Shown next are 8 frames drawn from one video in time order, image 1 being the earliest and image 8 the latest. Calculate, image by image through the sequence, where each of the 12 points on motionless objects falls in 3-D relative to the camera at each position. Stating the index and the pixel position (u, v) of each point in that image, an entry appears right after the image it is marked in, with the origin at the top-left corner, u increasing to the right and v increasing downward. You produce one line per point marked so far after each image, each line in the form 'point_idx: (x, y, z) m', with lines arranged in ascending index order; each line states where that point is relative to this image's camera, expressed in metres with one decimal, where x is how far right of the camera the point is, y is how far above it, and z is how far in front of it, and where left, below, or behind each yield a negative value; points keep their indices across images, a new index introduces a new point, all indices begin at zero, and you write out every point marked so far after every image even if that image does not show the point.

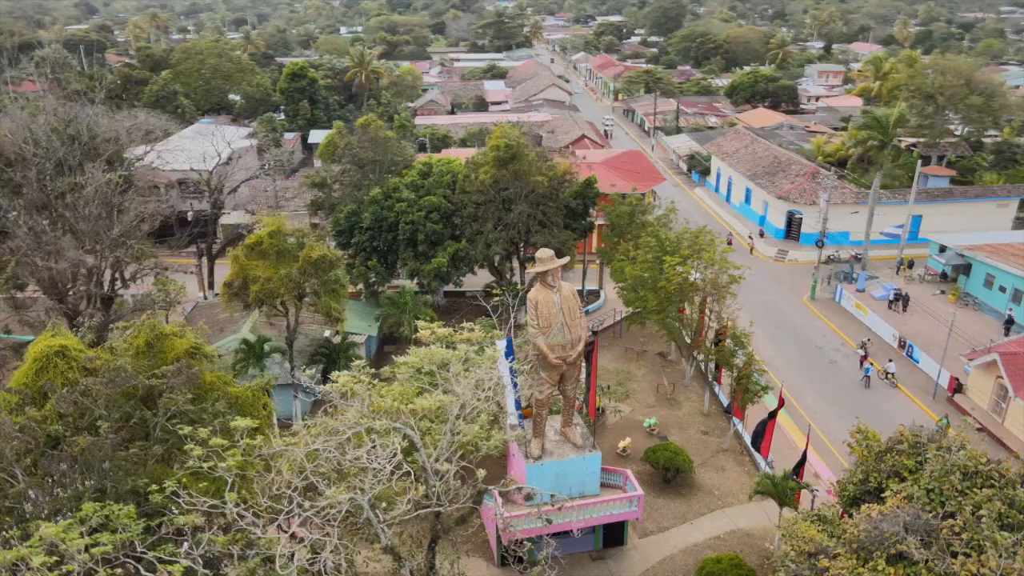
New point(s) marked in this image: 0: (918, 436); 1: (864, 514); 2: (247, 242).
0: (+6.6, -2.4, +11.6) m
1: (+5.4, -3.4, +10.9) m
2: (-6.9, +1.2, +18.9) m
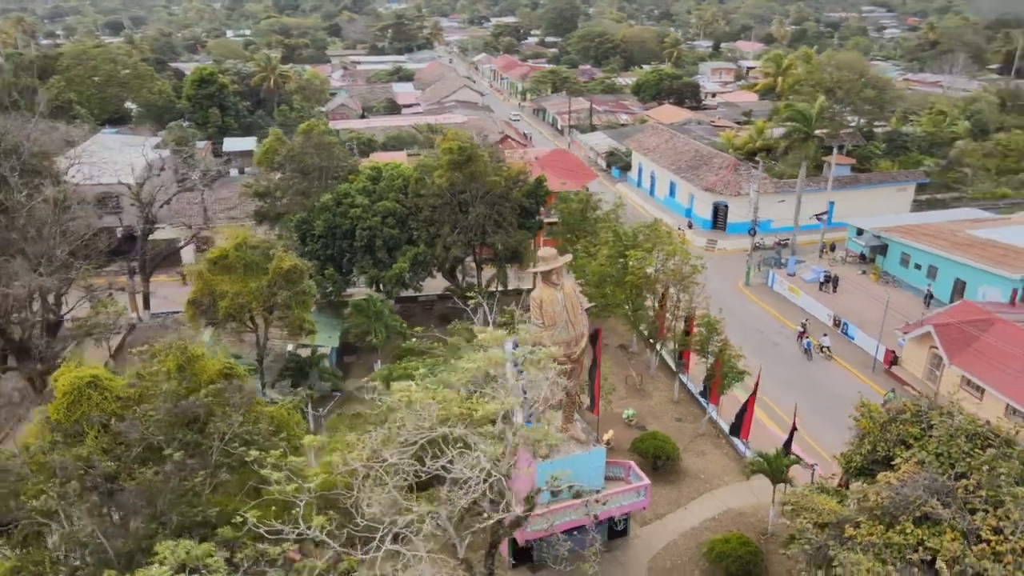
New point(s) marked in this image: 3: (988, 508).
0: (+7.1, -2.0, +12.5) m
1: (+6.0, -3.1, +11.6) m
2: (-7.5, +0.8, +17.9) m
3: (+6.9, -3.2, +10.4) m
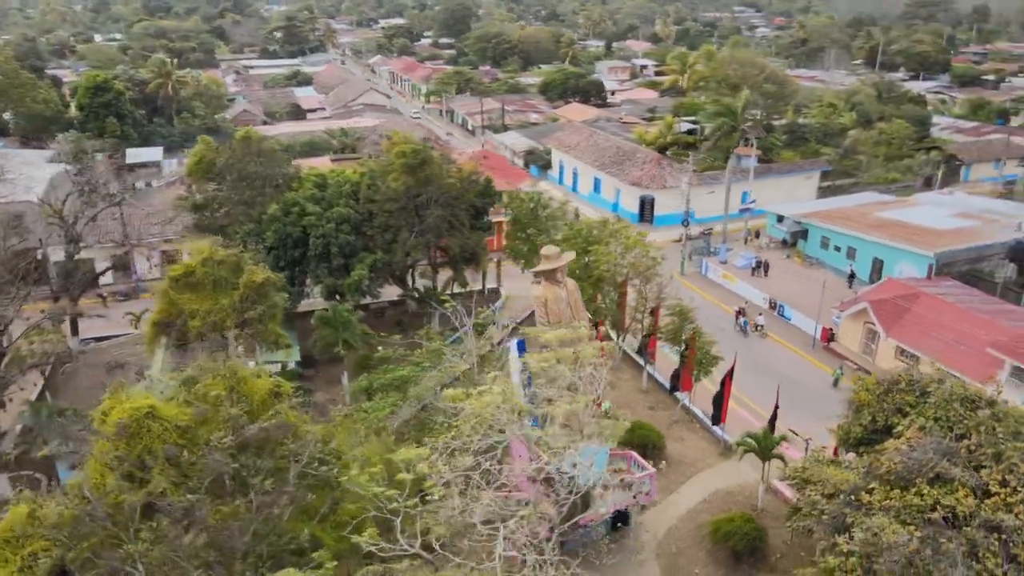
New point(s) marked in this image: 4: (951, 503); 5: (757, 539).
0: (+7.4, -1.6, +13.4) m
1: (+6.5, -2.7, +12.3) m
2: (-7.9, +0.4, +16.8) m
3: (+7.5, -2.8, +11.3) m
4: (+6.7, -3.3, +11.1) m
5: (+5.1, -5.2, +15.0) m
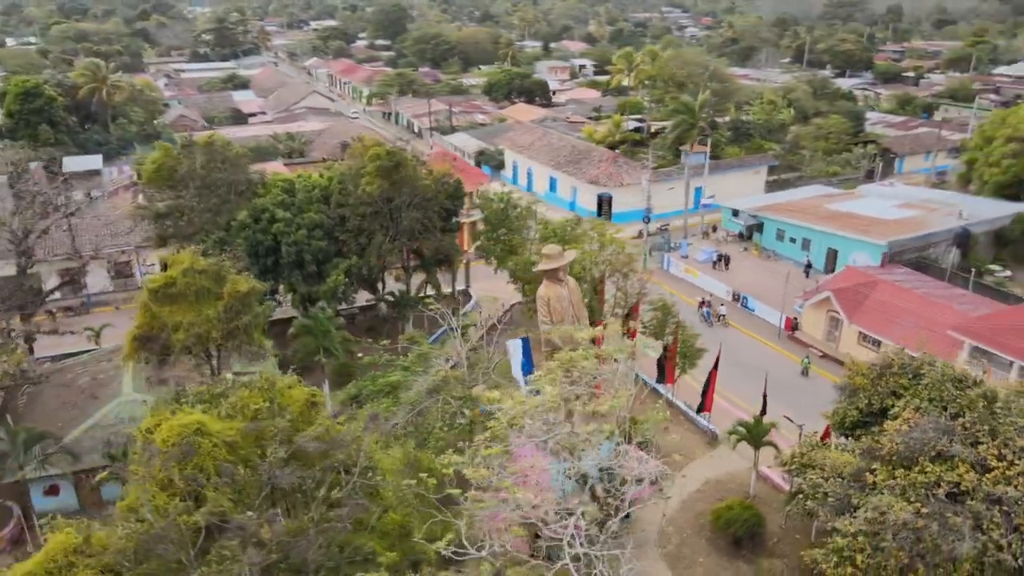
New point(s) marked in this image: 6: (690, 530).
0: (+7.5, -1.4, +14.0) m
1: (+6.7, -2.5, +12.9) m
2: (-8.0, +0.1, +16.1) m
3: (+7.9, -2.5, +11.9) m
4: (+7.1, -3.1, +11.6) m
5: (+5.2, -5.0, +15.3) m
6: (+4.0, -5.4, +16.0) m
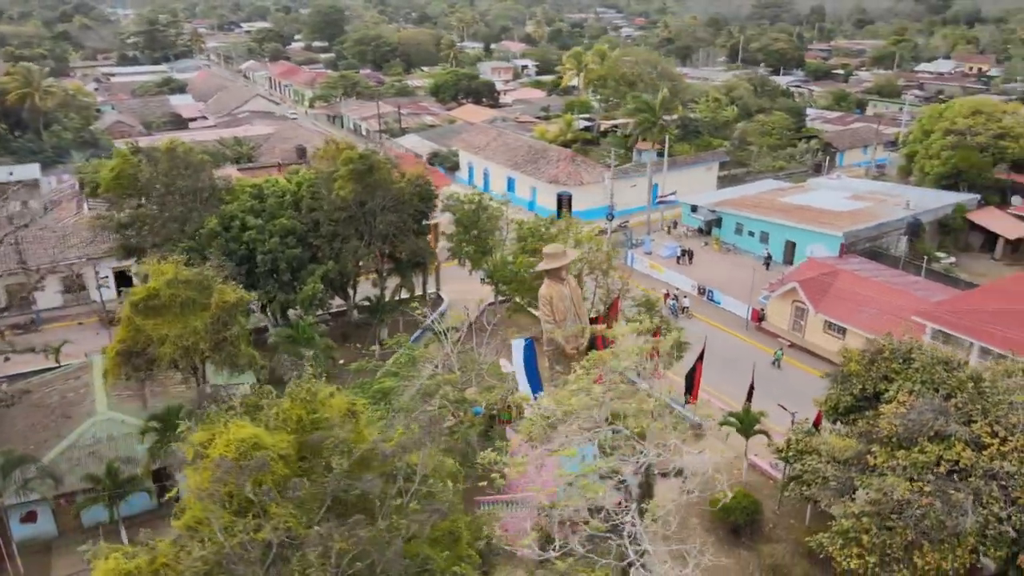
0: (+7.6, -1.1, +14.5) m
1: (+6.9, -2.3, +13.4) m
2: (-8.1, -0.2, +15.5) m
3: (+8.1, -2.3, +12.5) m
4: (+7.4, -2.8, +12.2) m
5: (+5.3, -4.8, +15.7) m
6: (+4.0, -5.2, +16.3) m
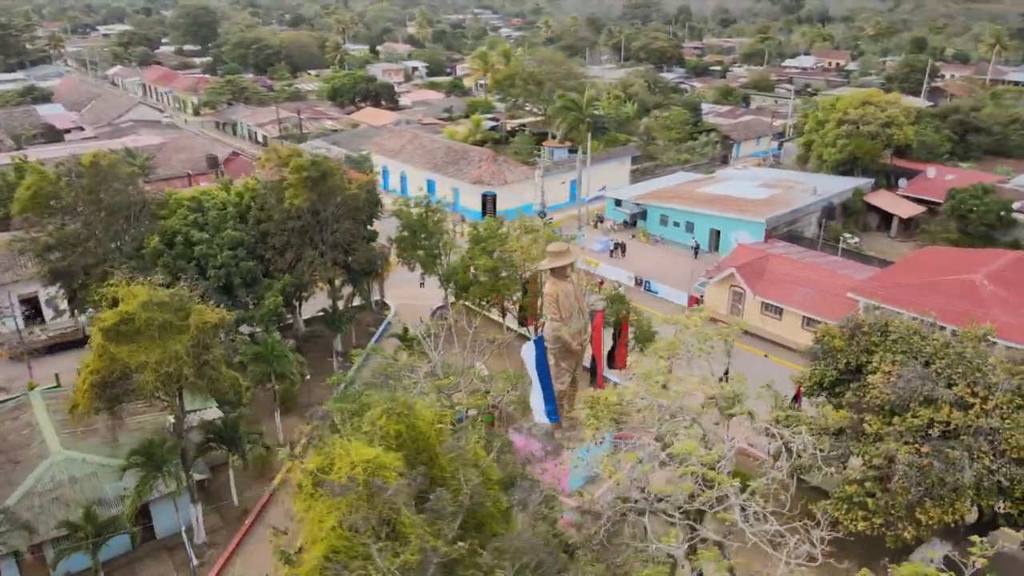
0: (+7.6, -0.7, +15.6) m
1: (+7.2, -1.9, +14.4) m
2: (-8.1, -0.7, +14.2) m
3: (+8.5, -1.8, +13.7) m
4: (+7.9, -2.4, +13.3) m
5: (+5.4, -4.5, +16.5) m
6: (+4.1, -5.0, +16.9) m
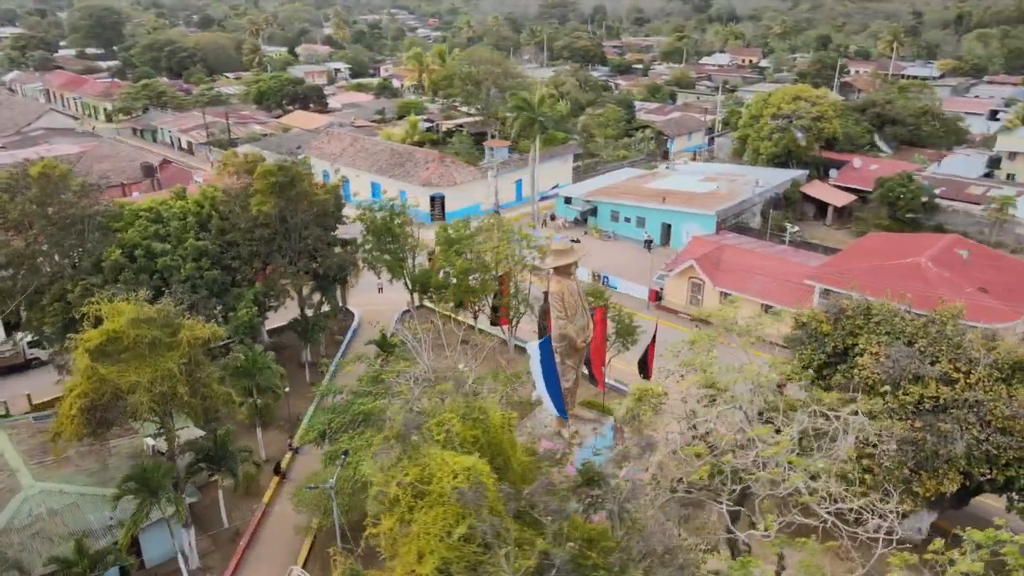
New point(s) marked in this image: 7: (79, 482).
0: (+7.6, -0.4, +16.4) m
1: (+7.4, -1.6, +15.1) m
2: (-7.9, -1.0, +13.4) m
3: (+8.7, -1.4, +14.6) m
4: (+8.2, -2.1, +14.1) m
5: (+5.4, -4.3, +17.0) m
6: (+4.1, -4.8, +17.3) m
7: (-9.1, -4.1, +15.2) m
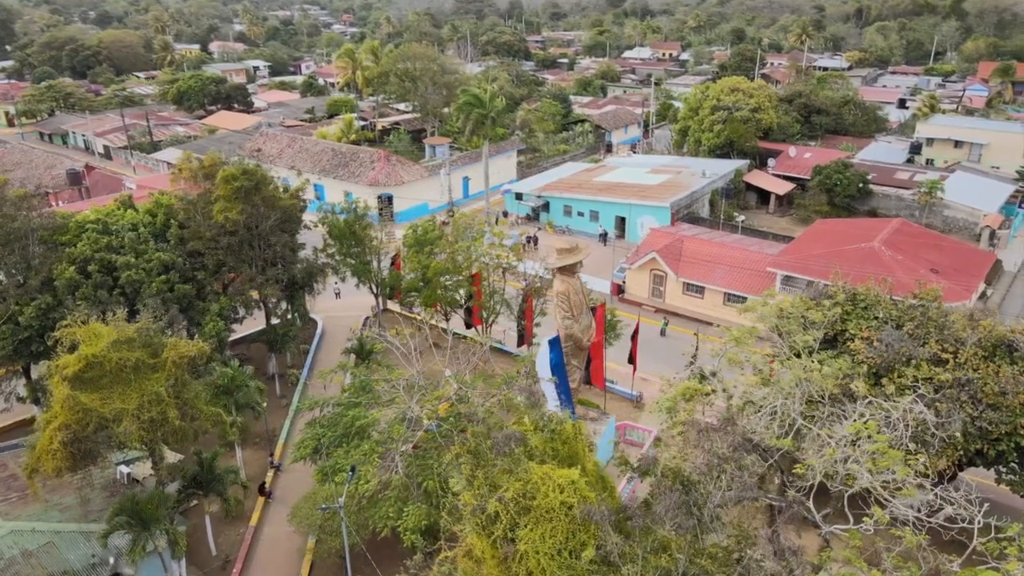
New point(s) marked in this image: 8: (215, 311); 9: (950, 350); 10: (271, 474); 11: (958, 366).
0: (+7.5, -0.1, +16.8) m
1: (+7.4, -1.3, +15.5) m
2: (-7.6, -1.4, +12.3) m
3: (+8.8, -1.1, +15.1) m
4: (+8.3, -1.7, +14.6) m
5: (+5.4, -4.1, +17.2) m
6: (+4.1, -4.7, +17.4) m
7: (-8.8, -4.5, +14.0) m
8: (-8.0, -0.6, +19.3) m
9: (+9.0, -1.3, +14.9) m
10: (-5.8, -4.5, +17.6) m
11: (+9.0, -1.6, +14.6) m
